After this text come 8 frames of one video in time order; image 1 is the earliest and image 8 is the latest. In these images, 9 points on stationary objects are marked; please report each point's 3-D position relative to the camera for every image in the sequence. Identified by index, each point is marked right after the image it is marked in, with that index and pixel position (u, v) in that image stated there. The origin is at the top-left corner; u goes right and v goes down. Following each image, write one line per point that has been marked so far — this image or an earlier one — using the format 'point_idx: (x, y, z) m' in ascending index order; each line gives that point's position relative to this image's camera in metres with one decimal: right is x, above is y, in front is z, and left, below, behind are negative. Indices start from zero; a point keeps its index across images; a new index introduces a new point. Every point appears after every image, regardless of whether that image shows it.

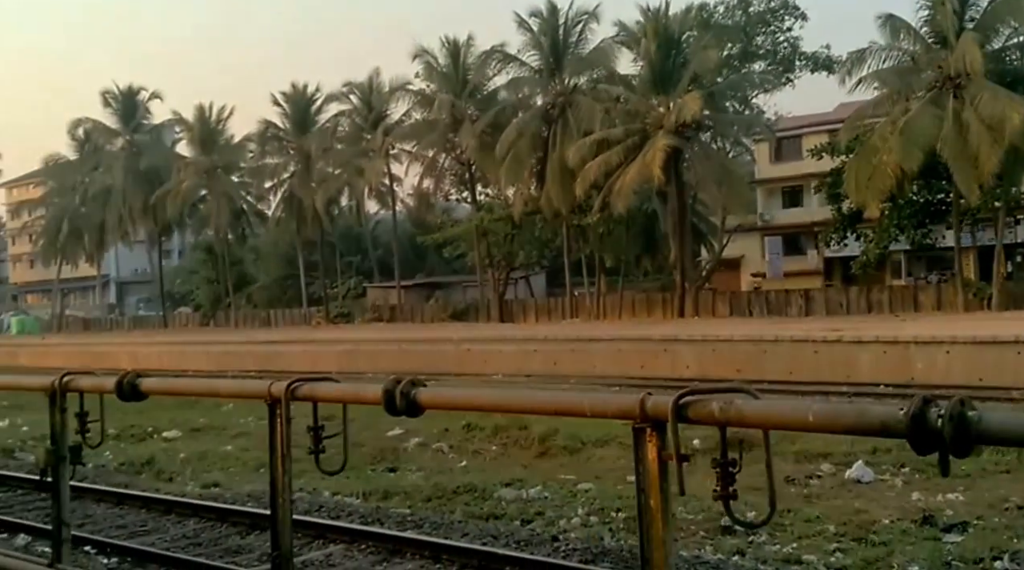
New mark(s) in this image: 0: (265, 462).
0: (-2.4, -1.8, +12.8) m
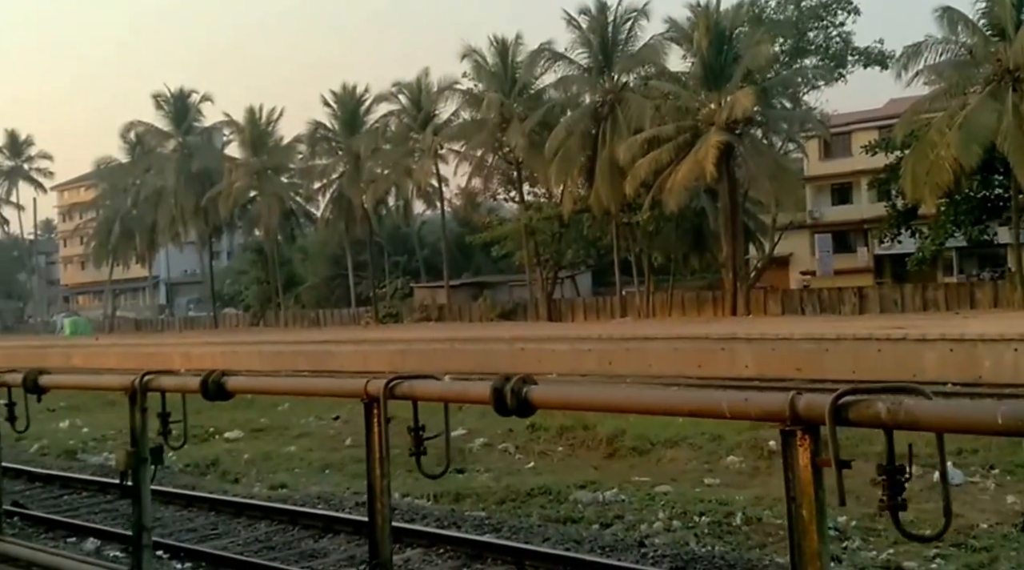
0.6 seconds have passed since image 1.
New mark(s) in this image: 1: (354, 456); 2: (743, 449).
0: (-1.7, -1.8, +12.7) m
1: (-1.6, -1.8, +13.3) m
2: (+2.0, -1.4, +11.3) m
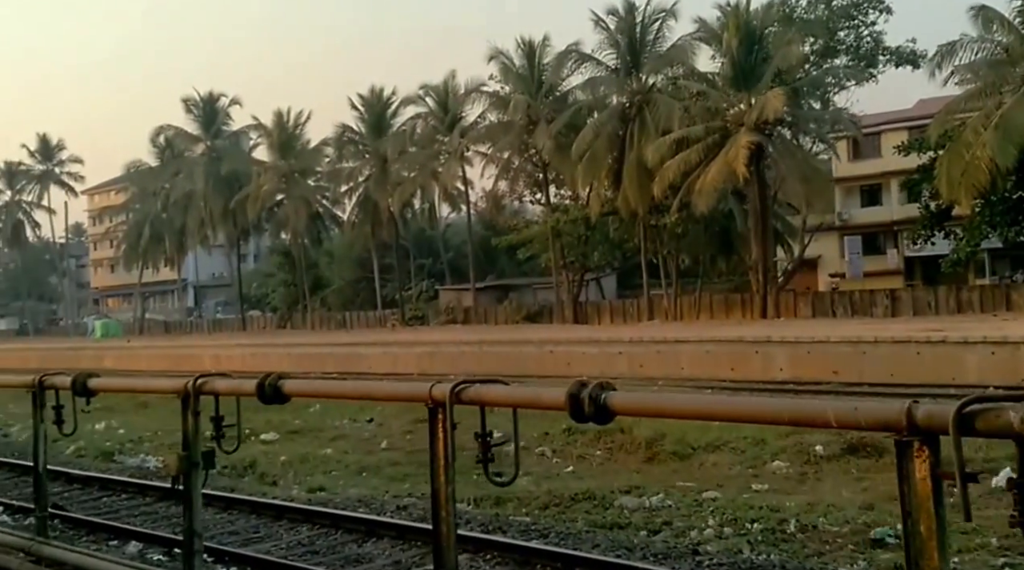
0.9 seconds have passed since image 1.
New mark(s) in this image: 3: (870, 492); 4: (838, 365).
0: (-1.3, -1.8, +12.5) m
1: (-1.2, -1.8, +13.1) m
2: (+2.4, -1.5, +11.1) m
3: (+2.5, -1.4, +9.0) m
4: (+5.1, -1.3, +20.3) m
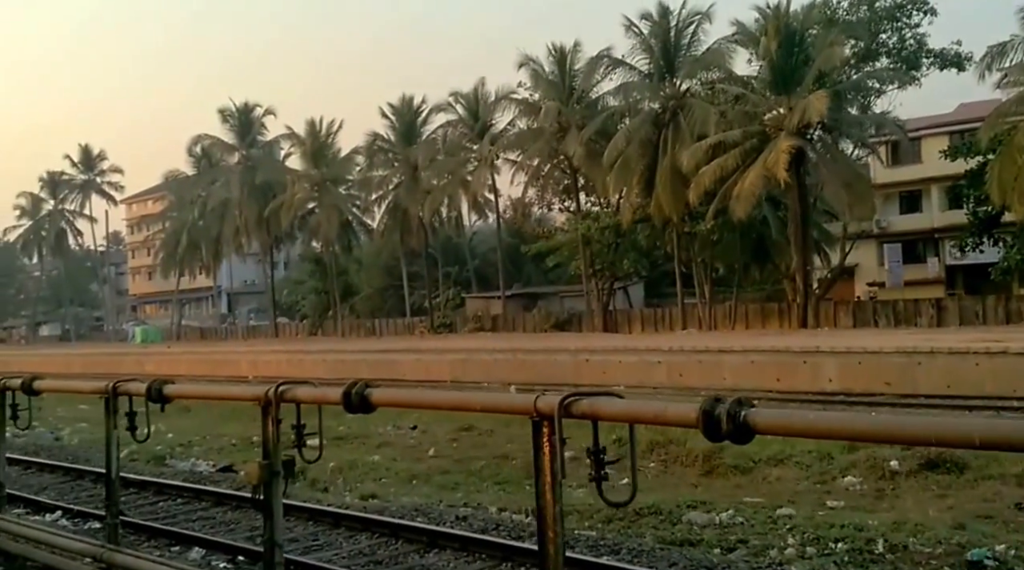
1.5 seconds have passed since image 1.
0: (-0.8, -1.8, +12.2) m
1: (-0.7, -1.8, +12.8) m
2: (+2.9, -1.5, +10.7) m
3: (+2.9, -1.5, +8.5) m
4: (+5.7, -1.4, +19.8) m
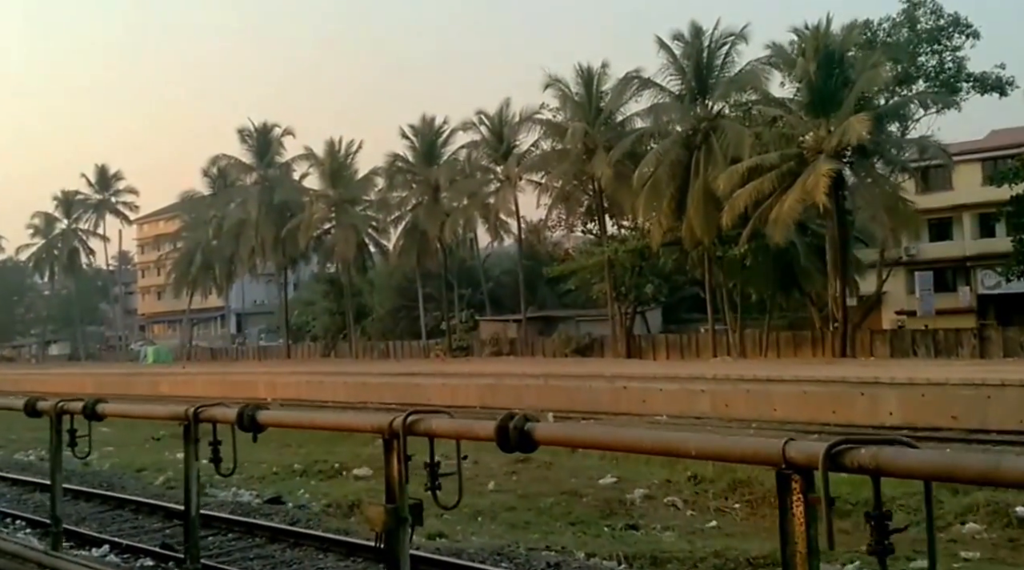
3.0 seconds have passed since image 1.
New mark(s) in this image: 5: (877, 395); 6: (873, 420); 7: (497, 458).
0: (-0.2, -2.0, +11.2) m
1: (0.0, -2.0, +11.8) m
2: (+3.5, -1.7, +9.7) m
3: (+3.6, -1.7, +7.5) m
4: (+6.4, -1.8, +18.8) m
5: (+5.6, -1.7, +19.7) m
6: (+5.4, -2.0, +19.6) m
7: (-0.2, -2.0, +15.0) m
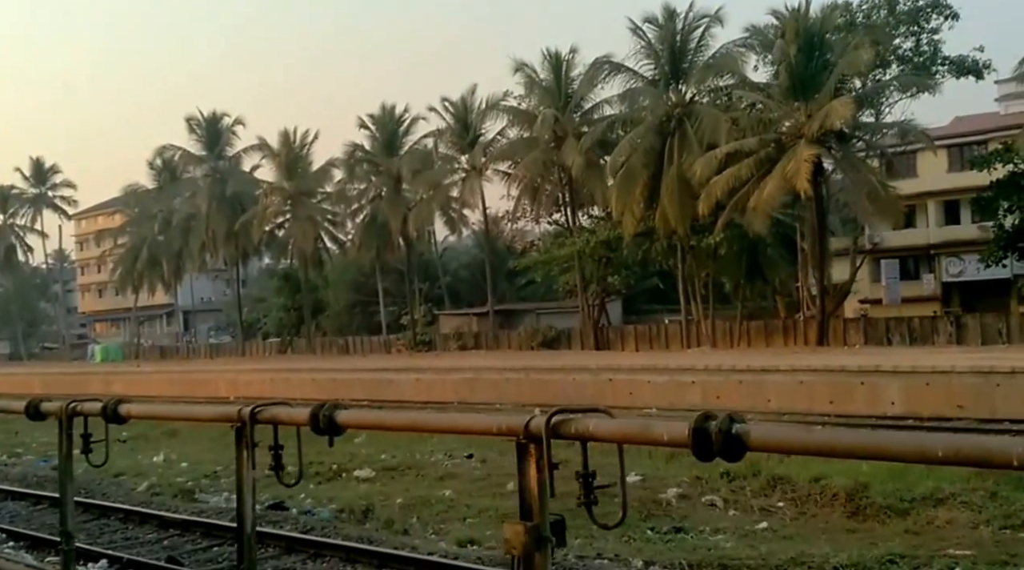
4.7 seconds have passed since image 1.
0: (+0.1, -1.9, +10.3) m
1: (+0.2, -1.9, +11.0) m
2: (+3.8, -1.6, +9.0) m
3: (+4.0, -1.5, +6.9) m
4: (+6.3, -1.6, +18.2) m
5: (+5.5, -1.5, +19.1) m
6: (+5.4, -1.8, +19.0) m
7: (-0.1, -1.9, +14.1) m
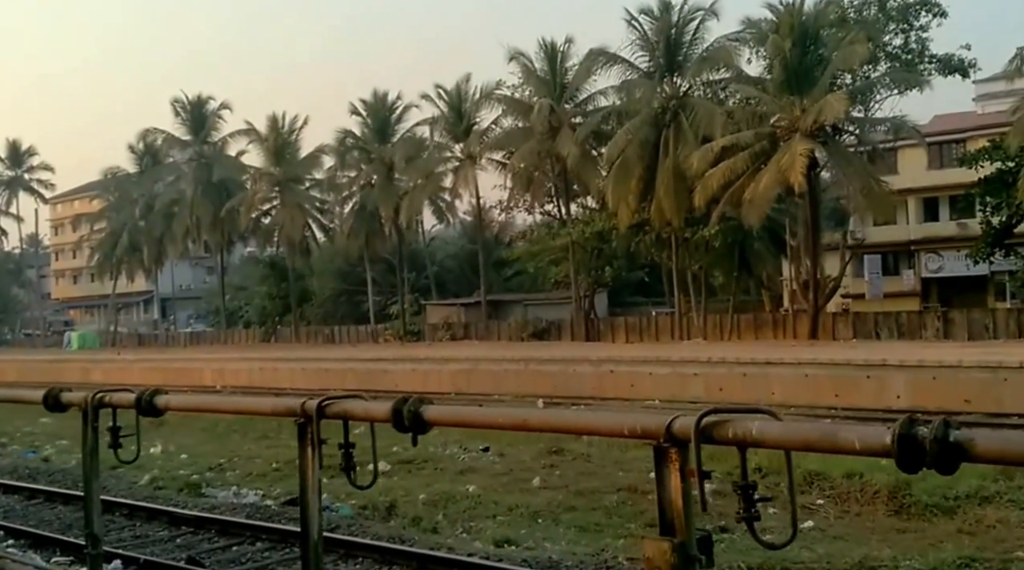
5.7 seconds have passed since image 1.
0: (+0.3, -1.8, +10.0) m
1: (+0.5, -1.8, +10.6) m
2: (+4.1, -1.5, +8.7) m
3: (+4.3, -1.5, +6.5) m
4: (+6.5, -1.5, +17.9) m
5: (+5.6, -1.3, +18.8) m
6: (+5.5, -1.7, +18.7) m
7: (+0.1, -1.8, +13.7) m
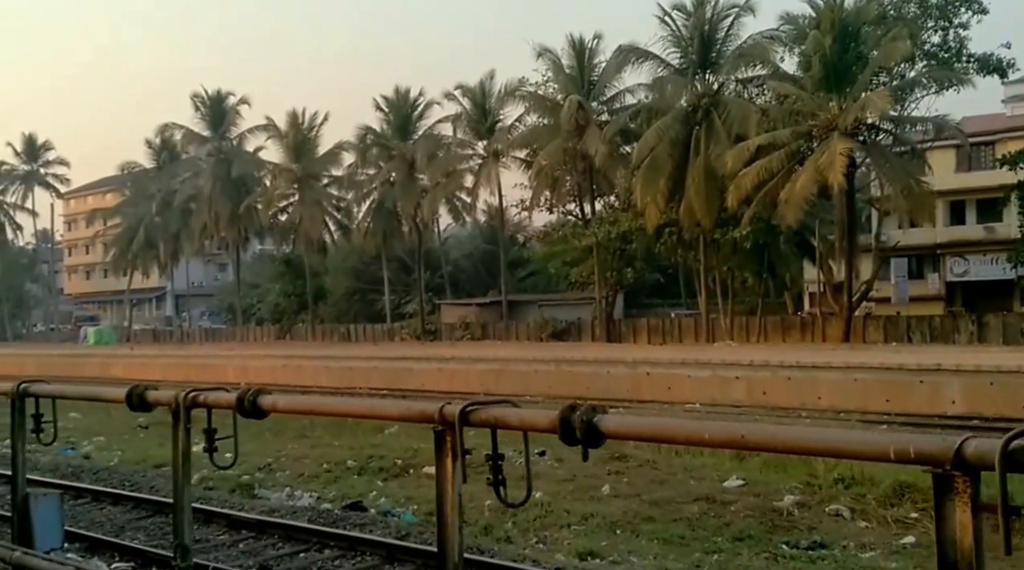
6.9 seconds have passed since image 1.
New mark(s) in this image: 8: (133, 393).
0: (+0.9, -1.8, +9.4) m
1: (+1.0, -1.8, +10.0) m
2: (+4.7, -1.5, +8.1) m
3: (+4.8, -1.5, +5.9) m
4: (+7.1, -1.6, +17.3) m
5: (+6.2, -1.4, +18.2) m
6: (+6.1, -1.8, +18.1) m
7: (+0.7, -1.7, +13.2) m
8: (-2.0, -0.6, +6.8) m
